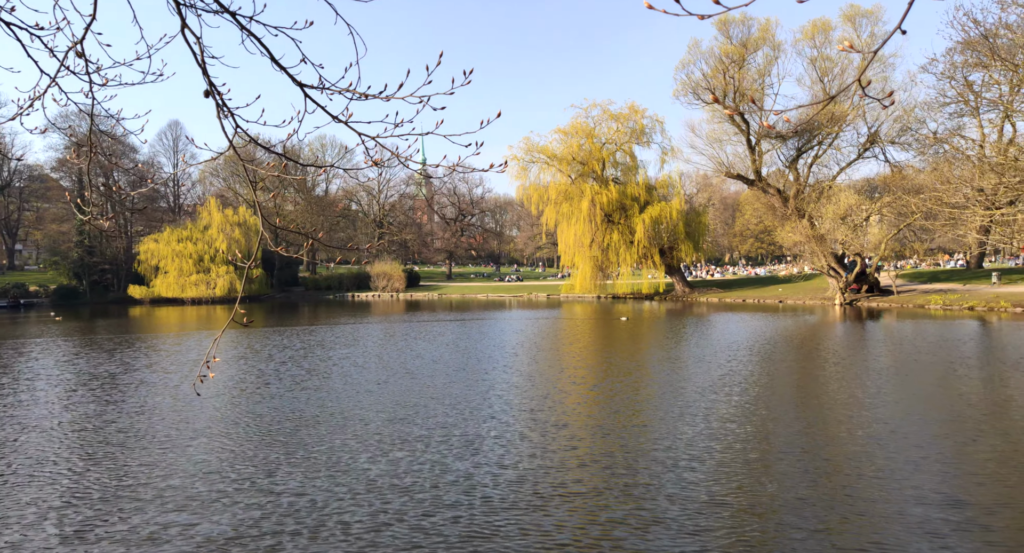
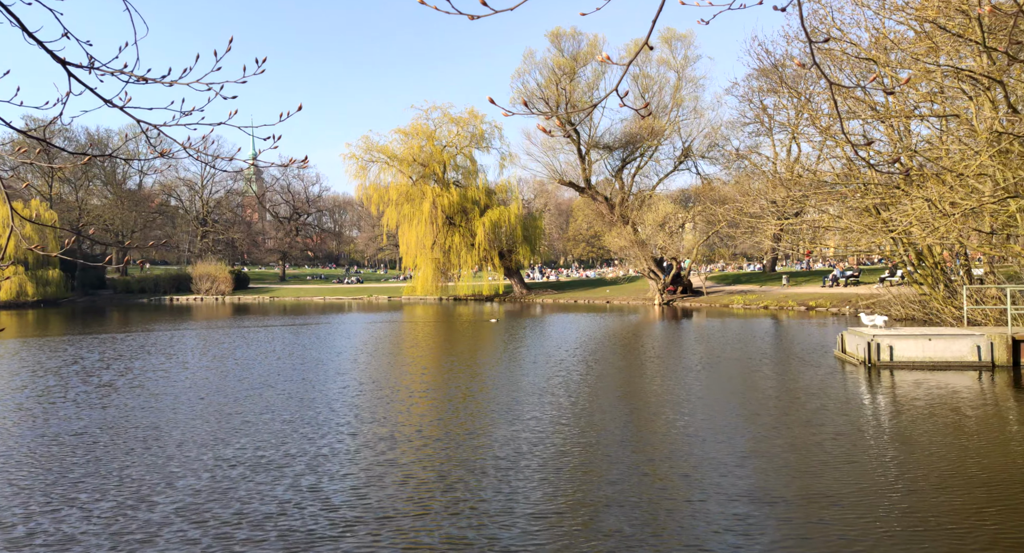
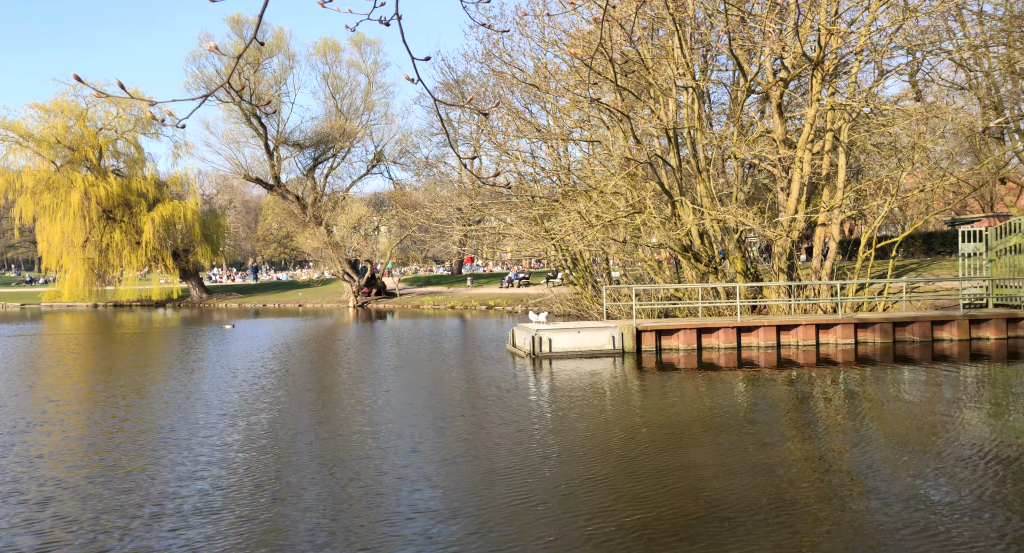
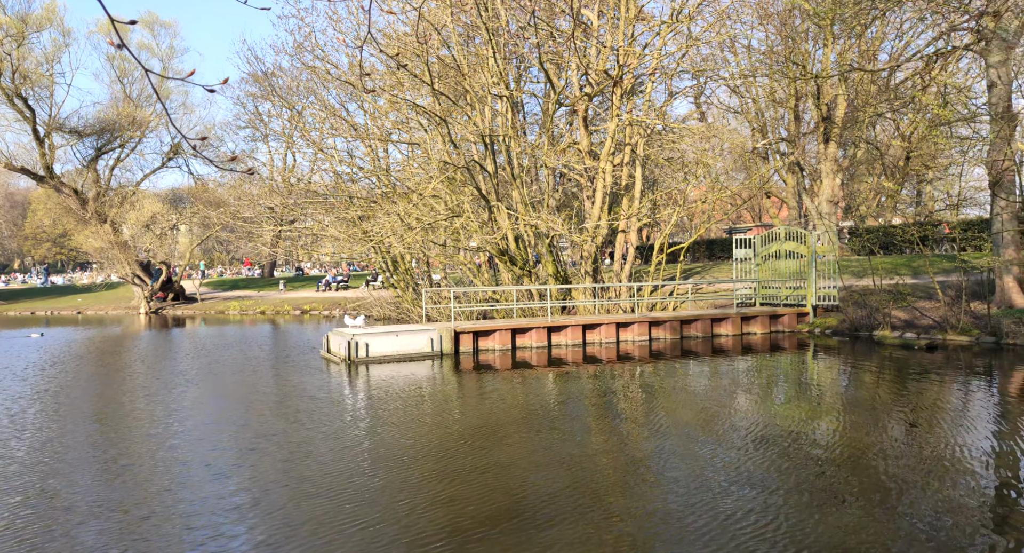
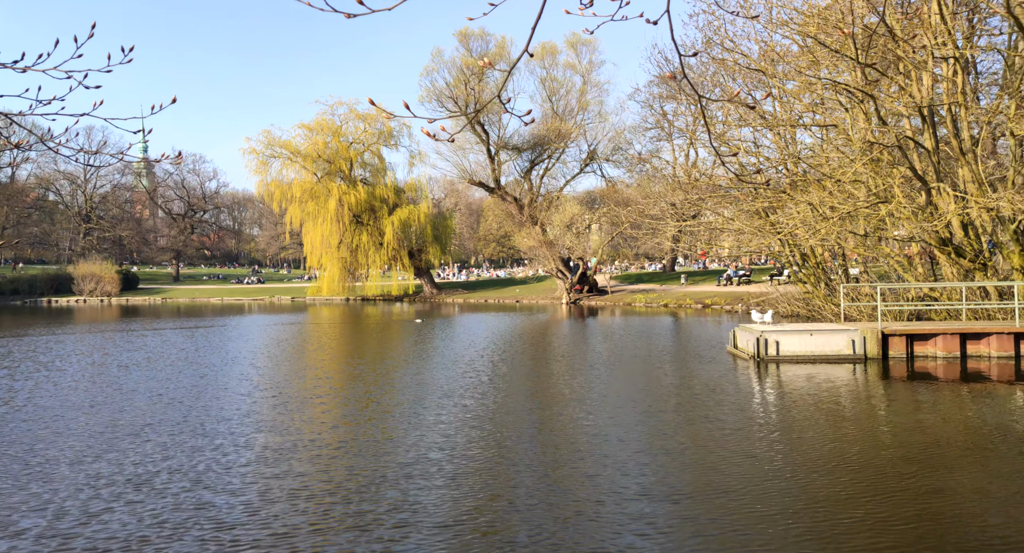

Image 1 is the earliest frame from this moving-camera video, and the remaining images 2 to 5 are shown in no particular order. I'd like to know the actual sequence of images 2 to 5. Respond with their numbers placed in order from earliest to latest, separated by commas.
2, 5, 3, 4
